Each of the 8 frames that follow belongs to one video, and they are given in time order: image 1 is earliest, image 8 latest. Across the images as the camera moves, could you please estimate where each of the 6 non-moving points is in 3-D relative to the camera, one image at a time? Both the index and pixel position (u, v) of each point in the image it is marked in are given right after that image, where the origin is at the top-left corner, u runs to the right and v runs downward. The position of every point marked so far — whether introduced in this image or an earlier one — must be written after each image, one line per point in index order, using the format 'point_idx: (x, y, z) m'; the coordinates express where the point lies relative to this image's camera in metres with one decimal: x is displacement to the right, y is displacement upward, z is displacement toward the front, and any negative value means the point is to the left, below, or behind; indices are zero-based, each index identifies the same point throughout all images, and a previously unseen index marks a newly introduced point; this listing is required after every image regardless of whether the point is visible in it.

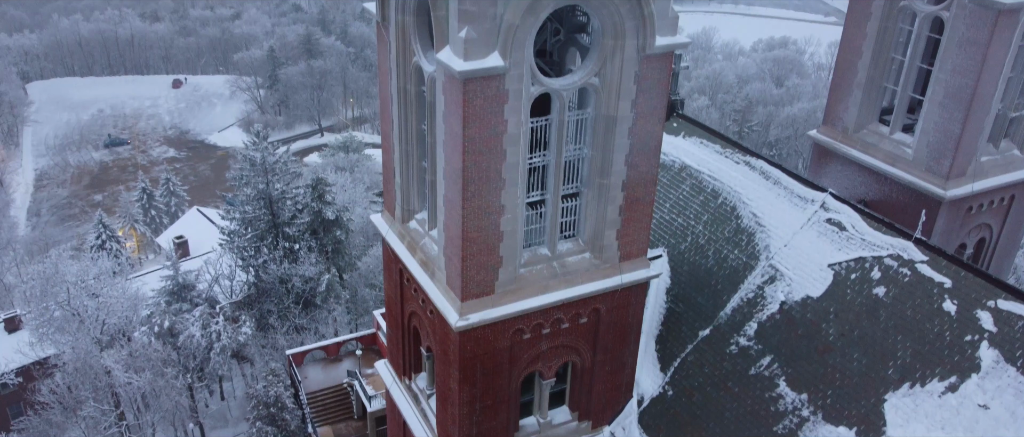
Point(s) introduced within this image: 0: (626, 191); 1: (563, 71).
0: (+2.0, +0.5, +14.2) m
1: (+0.9, +2.6, +14.9) m
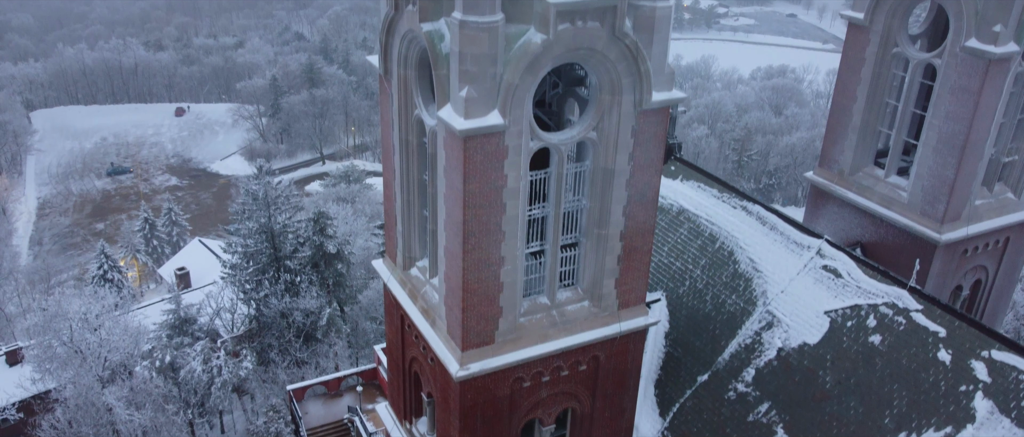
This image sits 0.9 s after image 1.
0: (+2.0, -0.4, +14.4) m
1: (+0.9, +1.7, +15.2) m
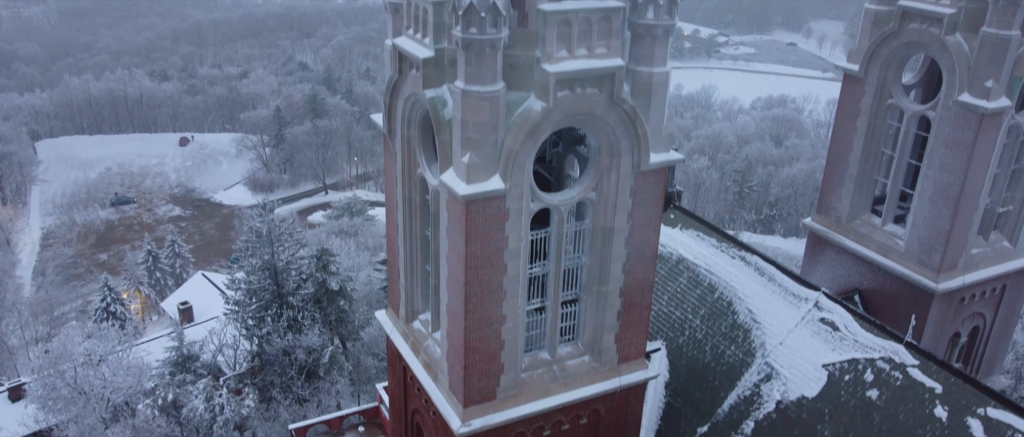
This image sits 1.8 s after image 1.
0: (+2.0, -1.4, +14.6) m
1: (+1.0, +0.7, +15.5) m
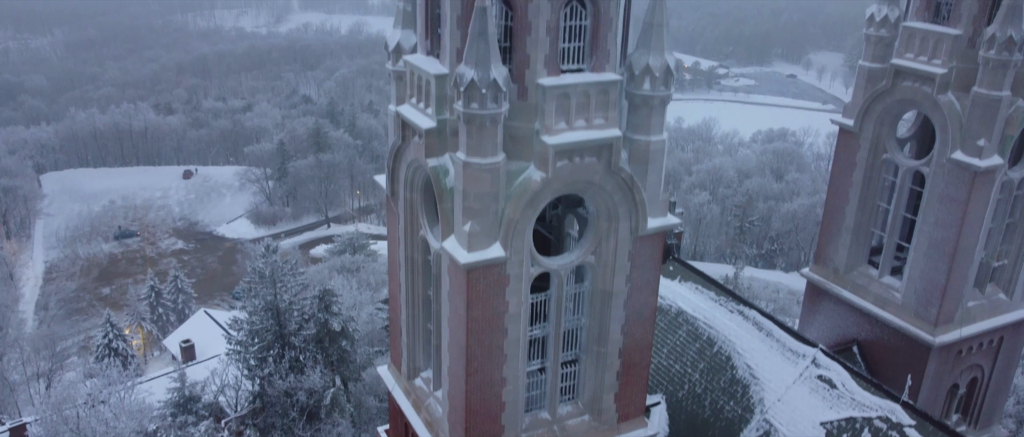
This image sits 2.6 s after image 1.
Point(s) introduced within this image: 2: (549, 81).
0: (+2.0, -2.5, +14.8) m
1: (+1.0, -0.4, +15.7) m
2: (+0.6, +2.1, +12.1) m
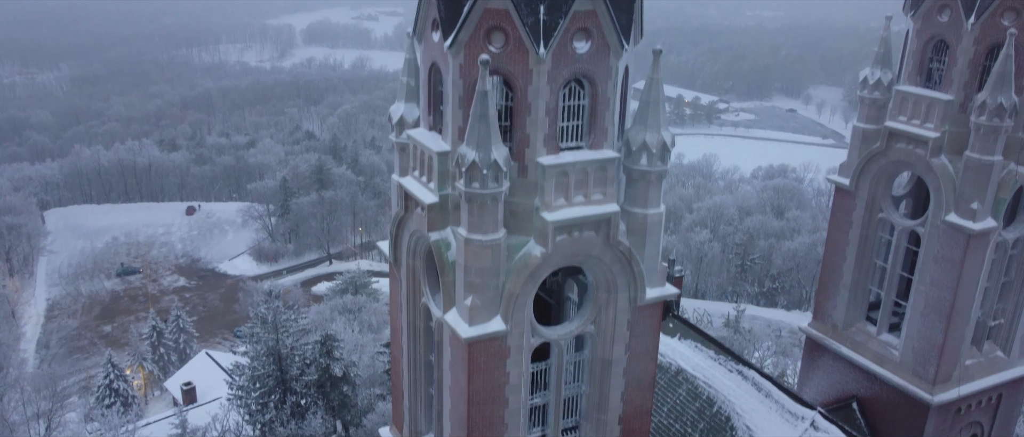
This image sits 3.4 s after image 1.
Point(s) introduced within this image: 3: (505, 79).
0: (+2.0, -3.8, +14.9) m
1: (+1.0, -1.7, +16.0) m
2: (+0.6, +0.9, +12.5) m
3: (-0.1, +2.1, +12.3) m
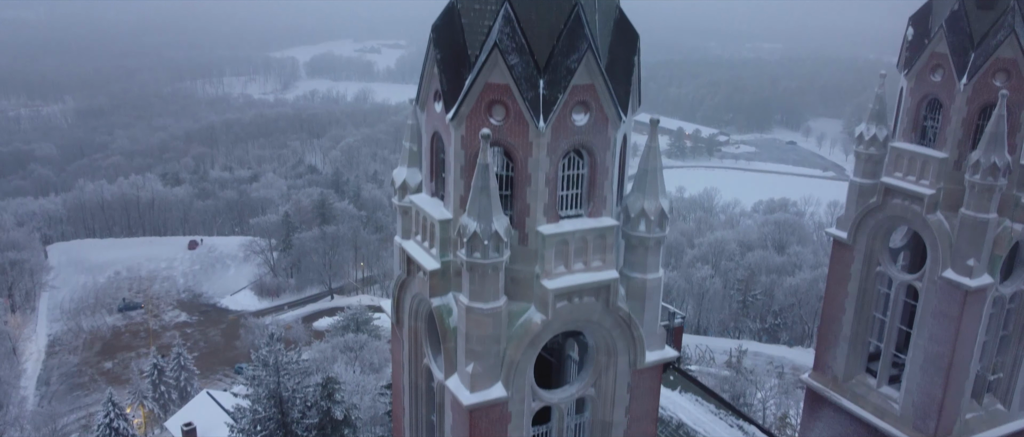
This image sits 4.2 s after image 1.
0: (+2.1, -4.9, +15.0) m
1: (+1.0, -2.9, +16.1) m
2: (+0.6, -0.2, +12.7) m
3: (-0.1, +1.1, +12.6) m
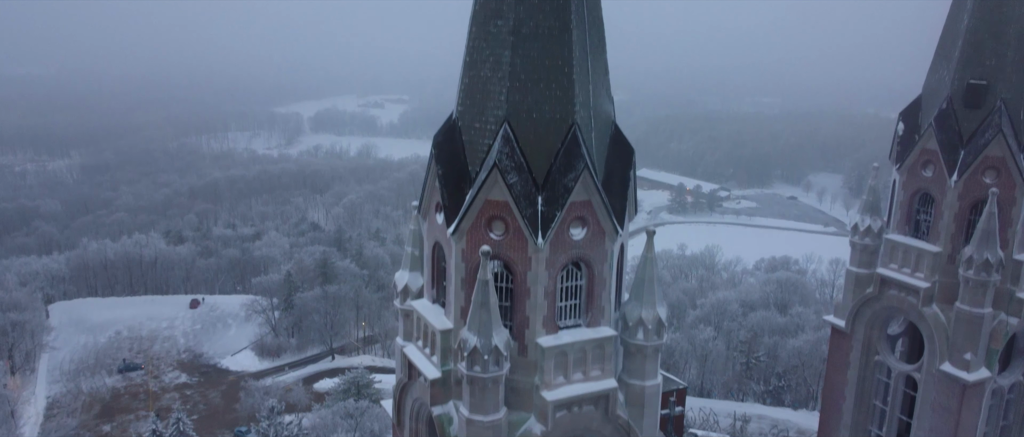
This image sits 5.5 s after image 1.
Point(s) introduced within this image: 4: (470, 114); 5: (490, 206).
0: (+2.1, -6.8, +14.9) m
1: (+1.0, -4.9, +16.1) m
2: (+0.6, -1.9, +12.9) m
3: (-0.1, -0.7, +12.9) m
4: (-0.7, +1.7, +13.1) m
5: (-0.3, +0.2, +12.7) m
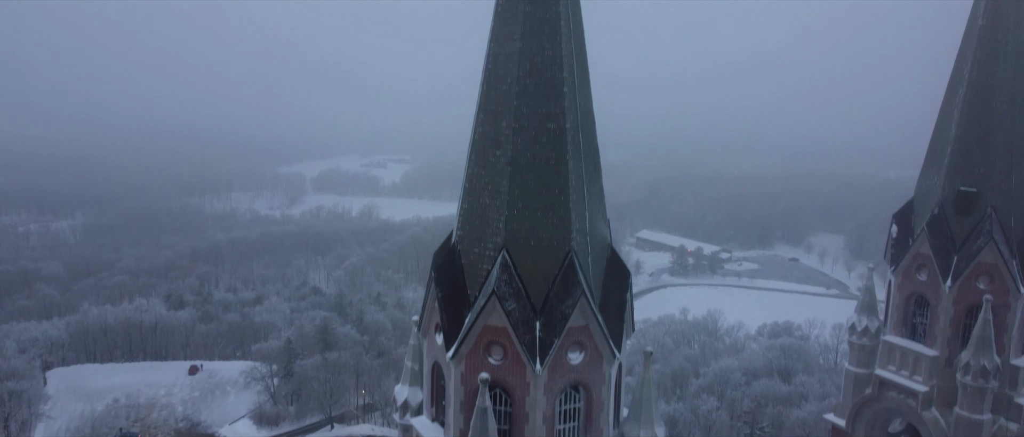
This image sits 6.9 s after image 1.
0: (+2.0, -9.0, +14.6) m
1: (+1.0, -7.1, +15.9) m
2: (+0.5, -3.9, +13.0) m
3: (-0.1, -2.7, +13.0) m
4: (-0.7, -0.3, +13.4) m
5: (-0.4, -1.8, +12.9) m
